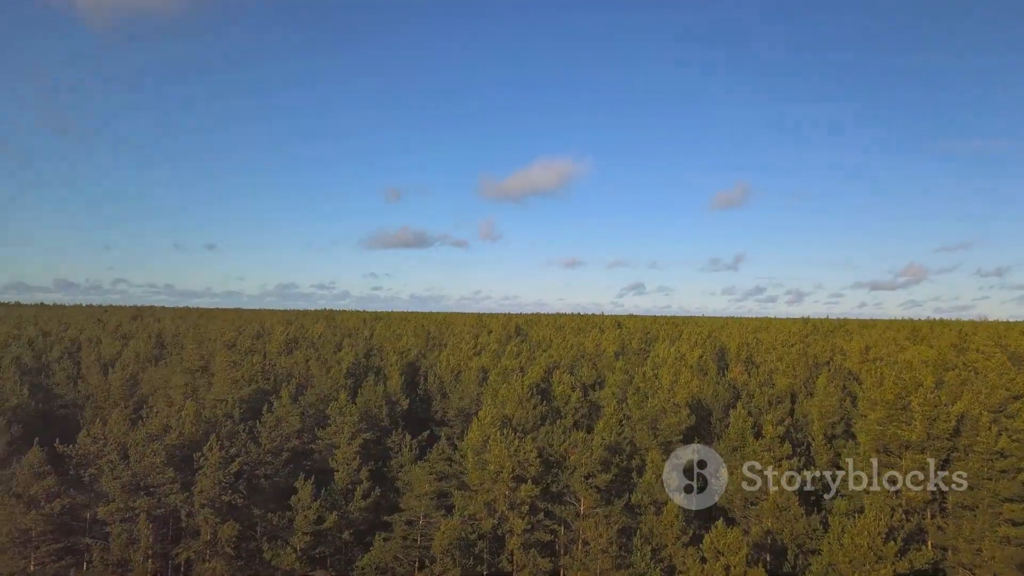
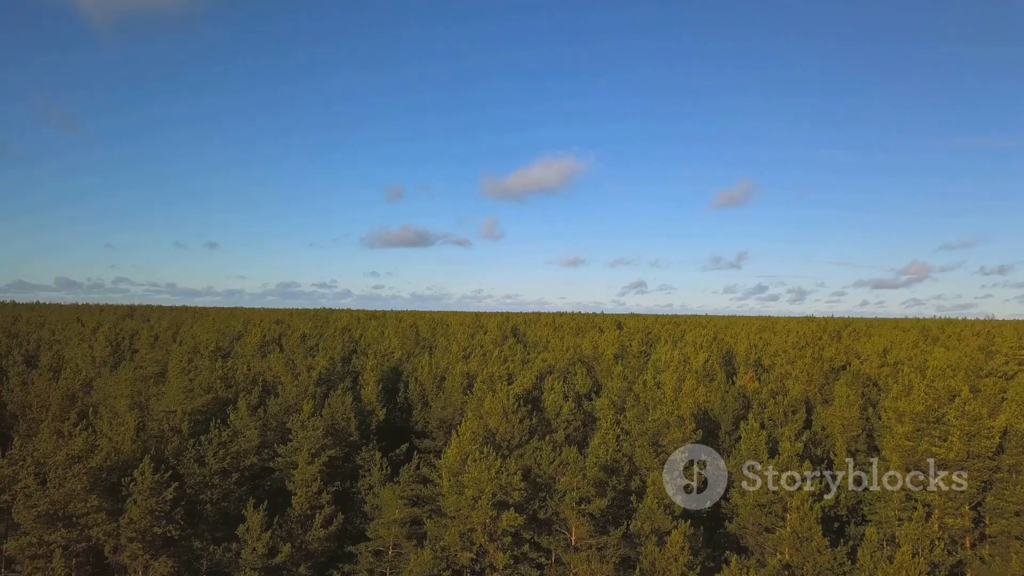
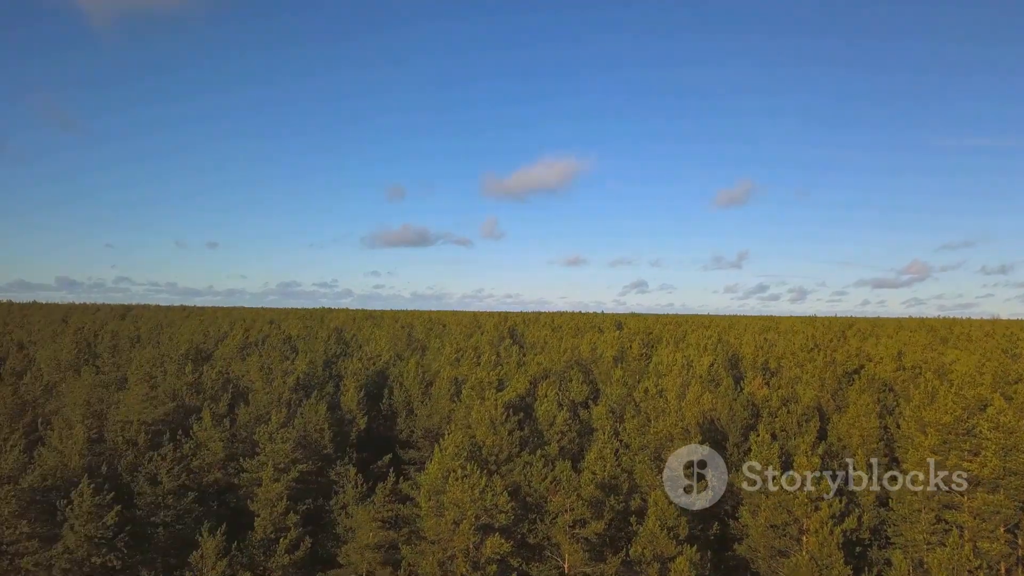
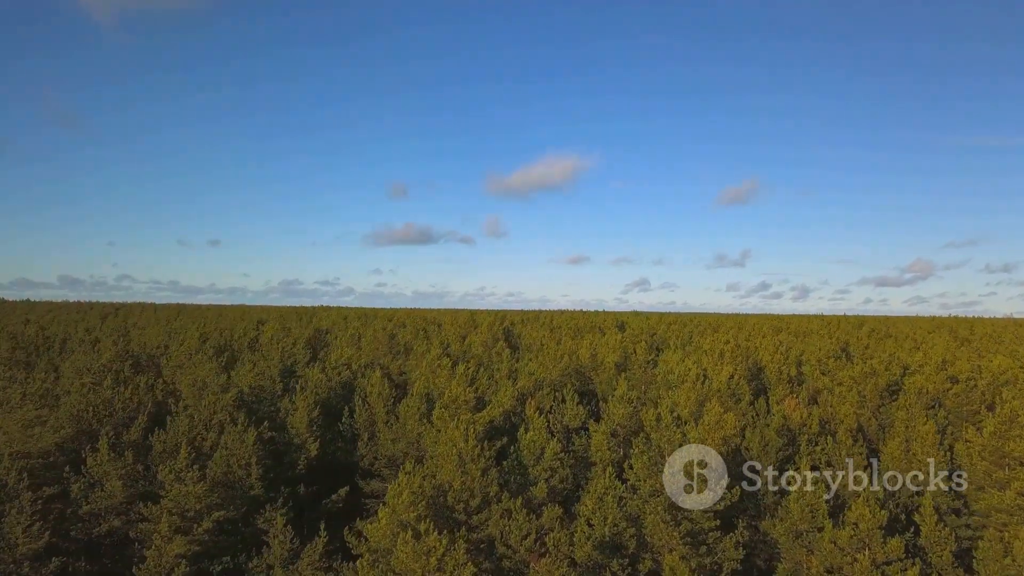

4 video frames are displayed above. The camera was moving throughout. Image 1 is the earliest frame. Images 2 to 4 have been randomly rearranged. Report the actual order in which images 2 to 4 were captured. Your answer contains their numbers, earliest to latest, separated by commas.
2, 3, 4
